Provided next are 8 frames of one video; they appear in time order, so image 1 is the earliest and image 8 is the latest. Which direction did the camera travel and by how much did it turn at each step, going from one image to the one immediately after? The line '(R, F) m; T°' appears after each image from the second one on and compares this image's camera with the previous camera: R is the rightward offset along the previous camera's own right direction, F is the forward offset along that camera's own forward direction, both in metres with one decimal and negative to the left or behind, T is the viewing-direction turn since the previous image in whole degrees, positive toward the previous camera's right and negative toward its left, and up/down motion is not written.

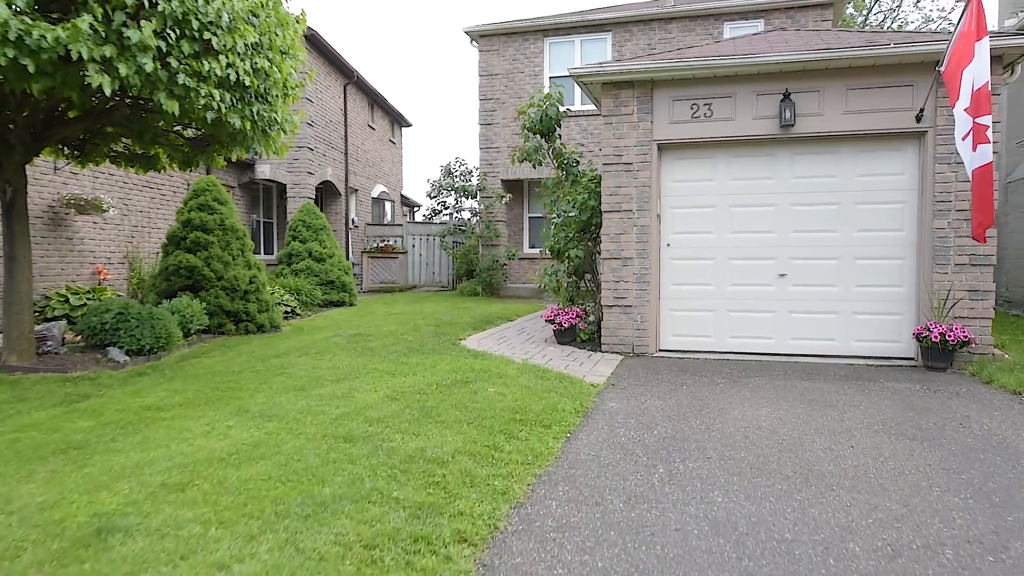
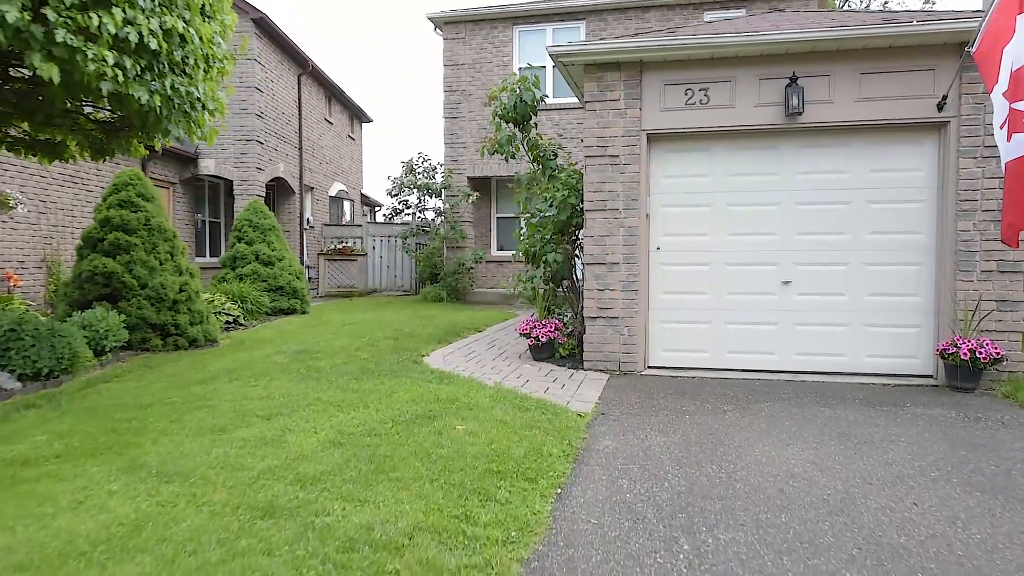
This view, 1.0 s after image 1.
(0.0, +0.9) m; +3°
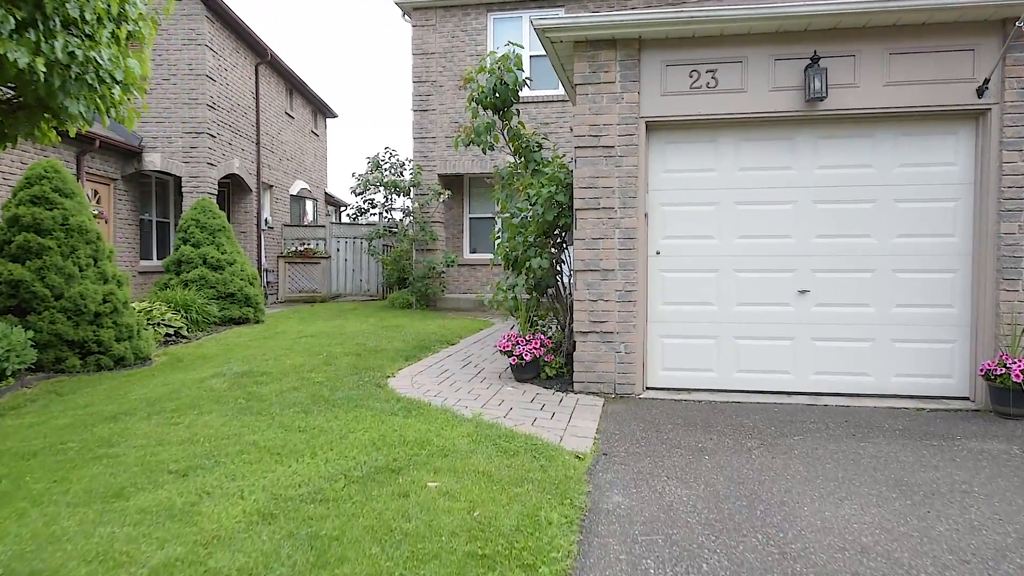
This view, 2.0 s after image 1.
(-0.1, +0.8) m; +2°
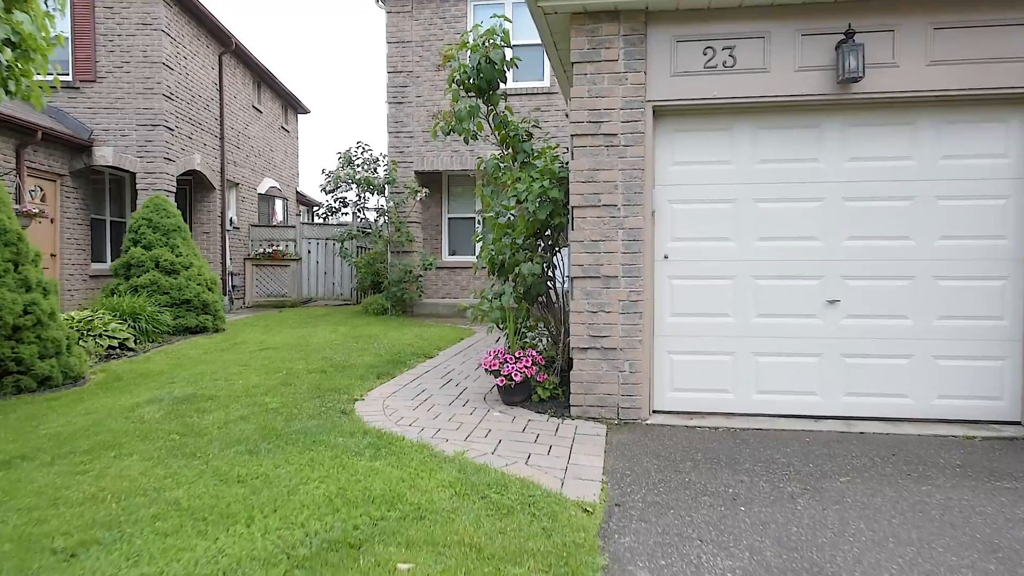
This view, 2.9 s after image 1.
(-0.1, +0.7) m; +2°
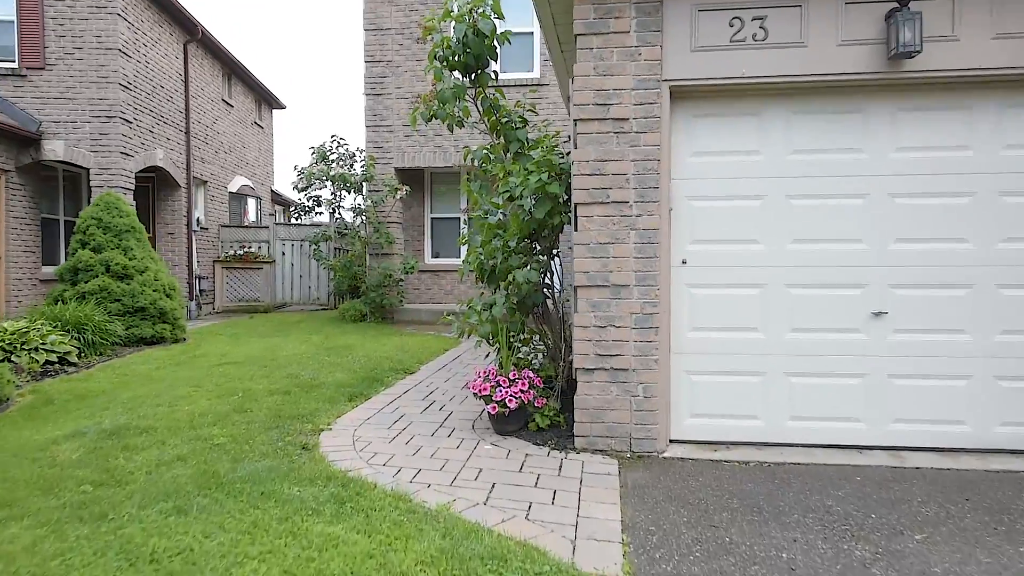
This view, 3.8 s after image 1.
(-0.1, +0.7) m; +1°
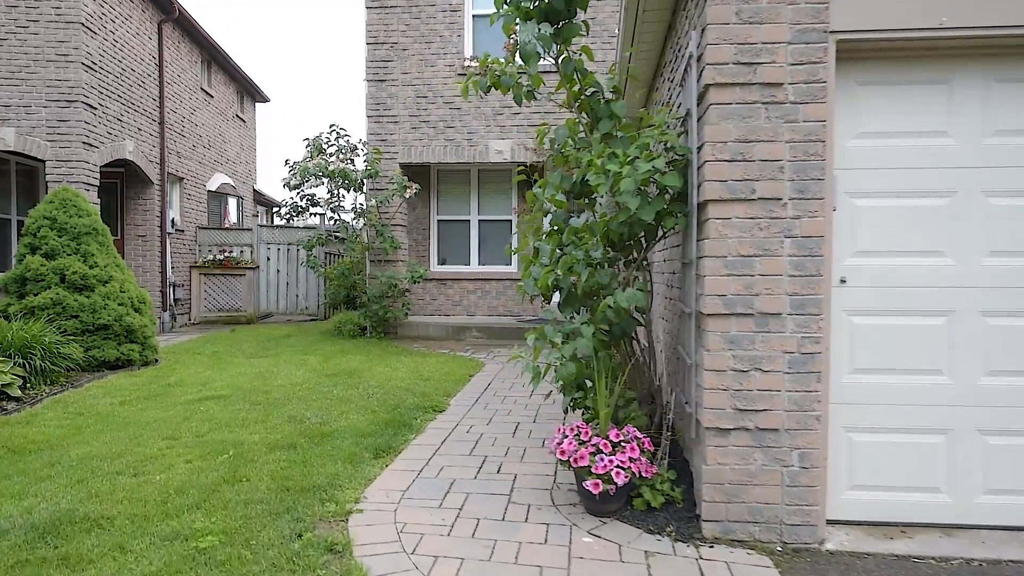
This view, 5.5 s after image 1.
(-0.5, +1.1) m; +2°
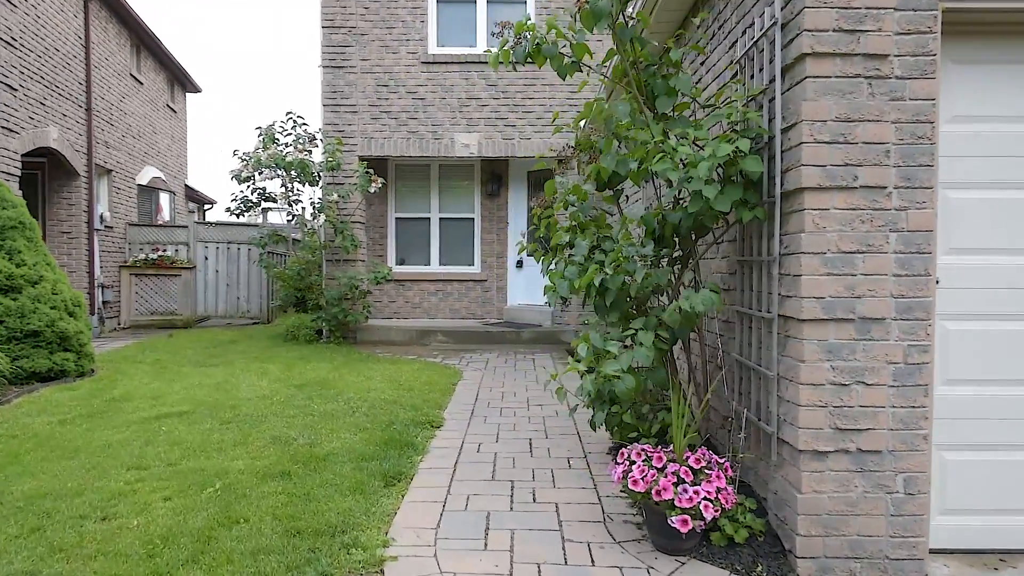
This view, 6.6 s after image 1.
(-0.5, +0.5) m; +6°
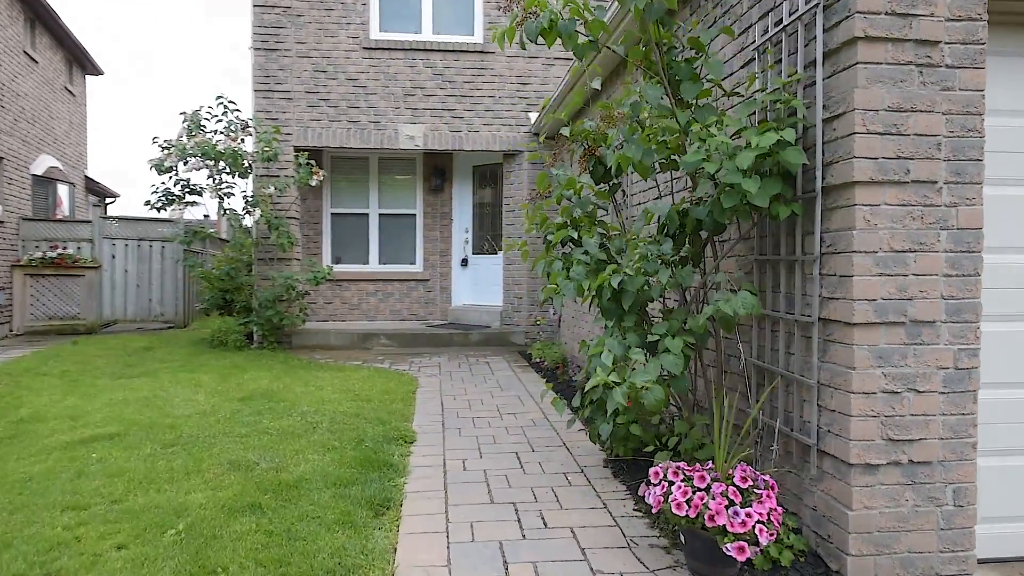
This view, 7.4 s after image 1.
(-0.4, +0.3) m; +7°
